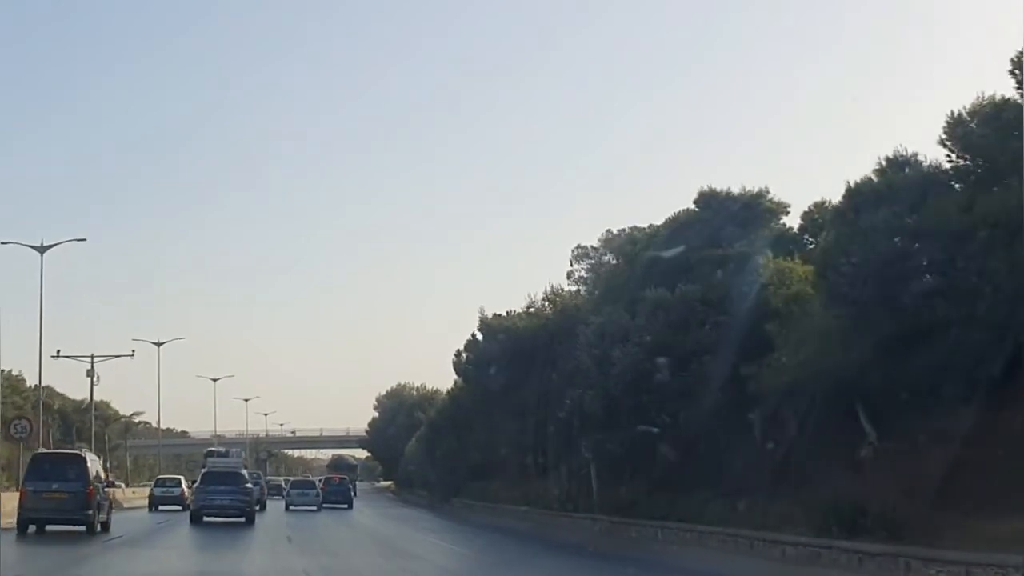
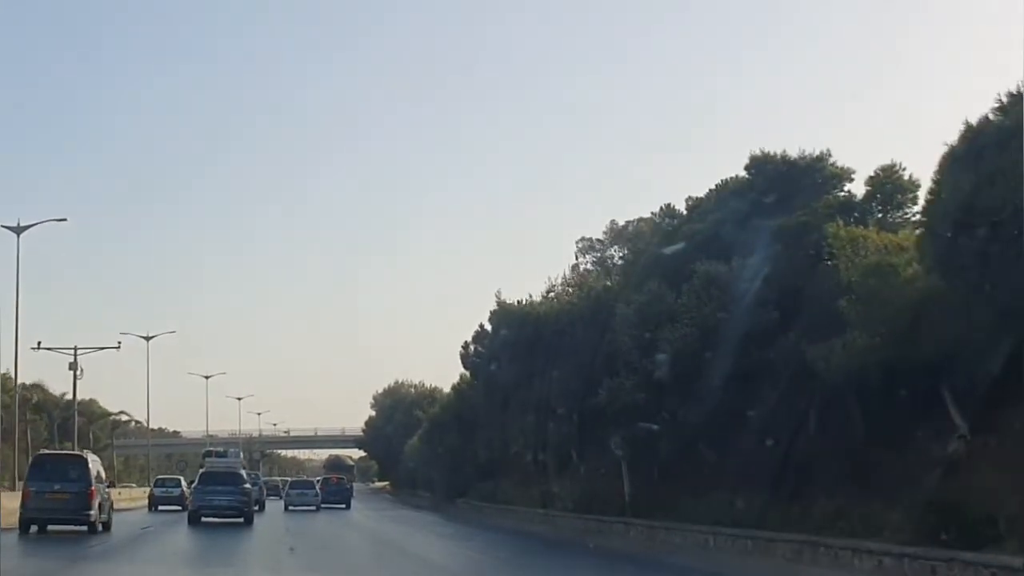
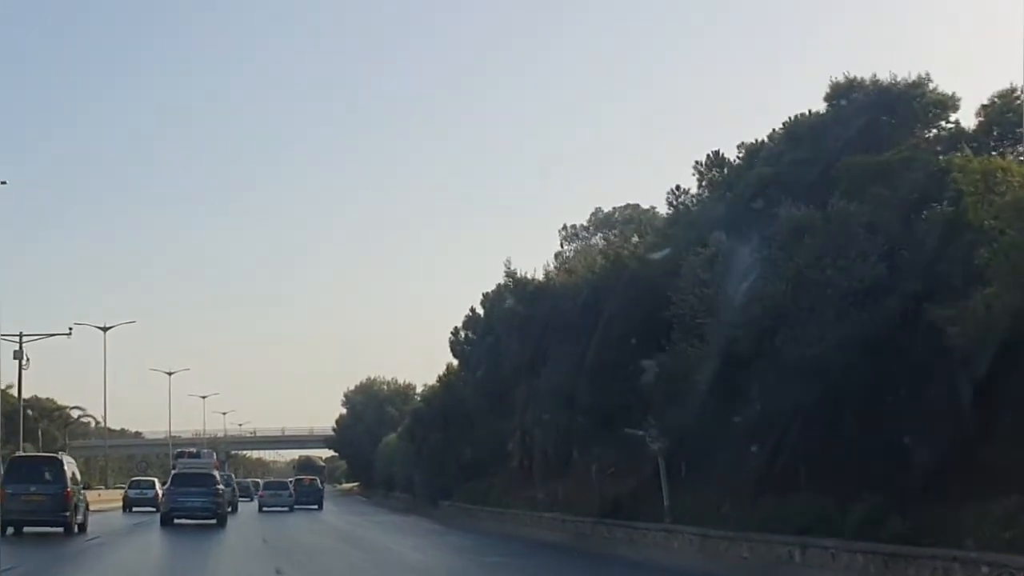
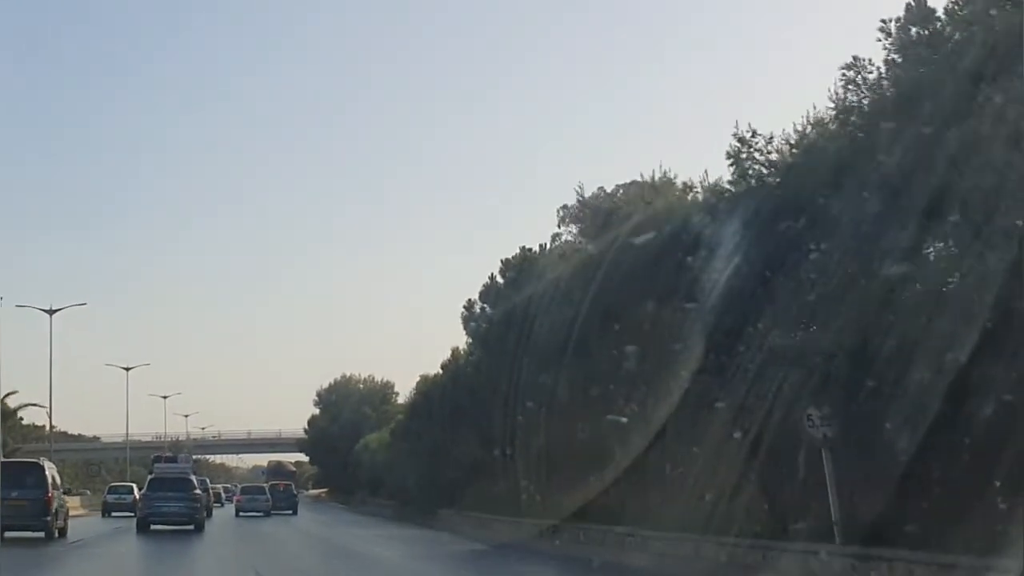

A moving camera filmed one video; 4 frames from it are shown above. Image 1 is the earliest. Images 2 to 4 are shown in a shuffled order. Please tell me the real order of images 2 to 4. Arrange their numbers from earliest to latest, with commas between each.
2, 3, 4
